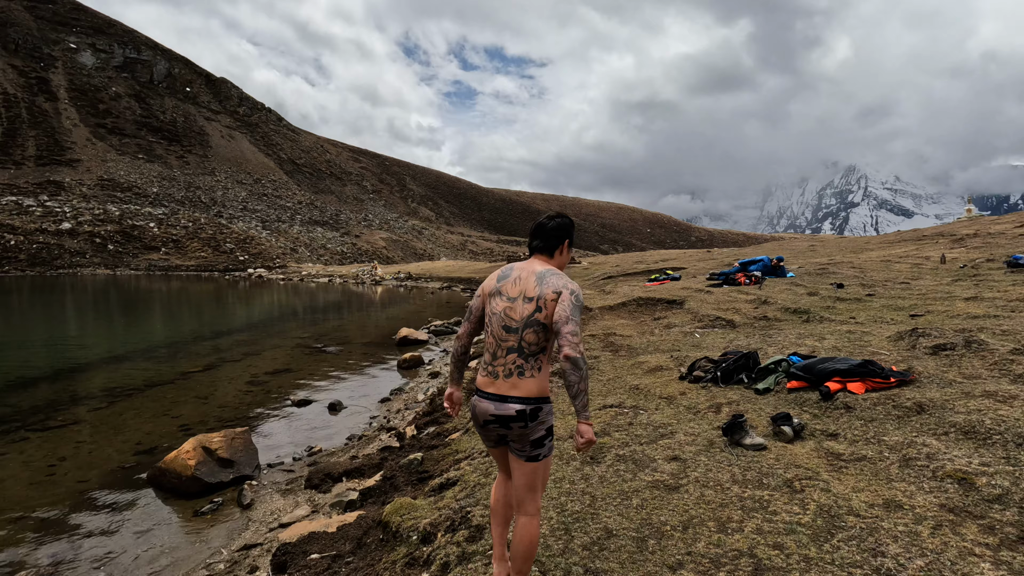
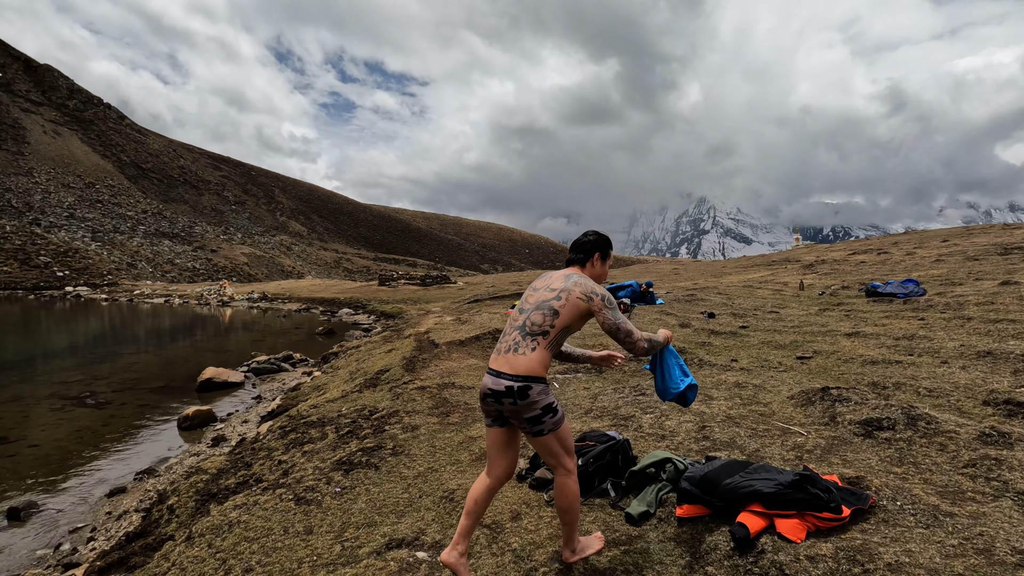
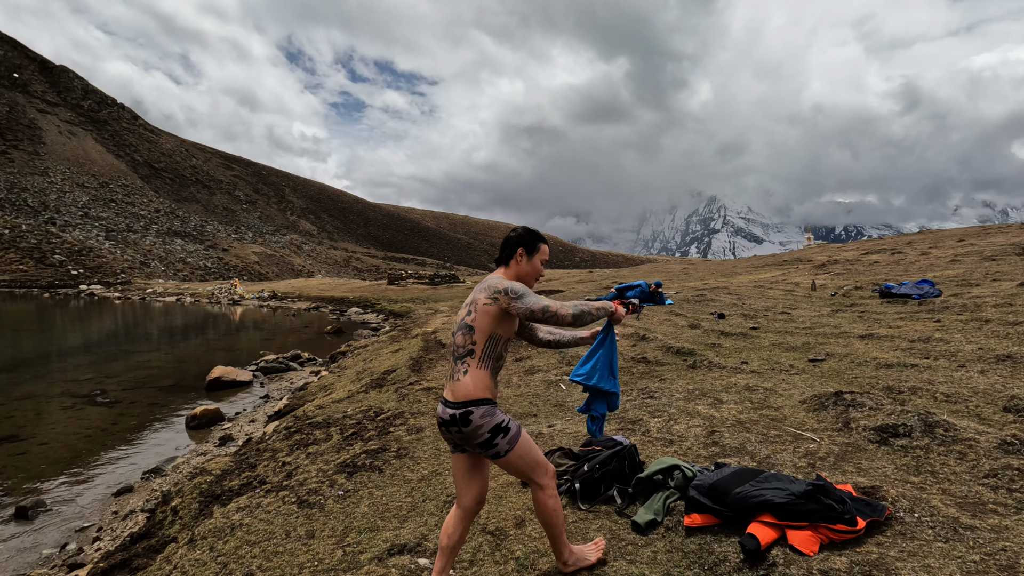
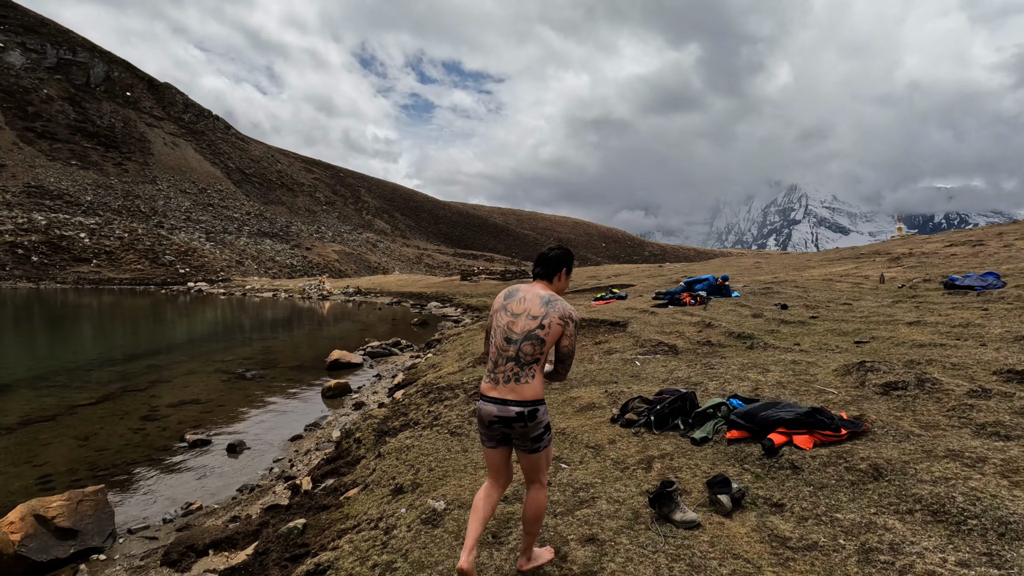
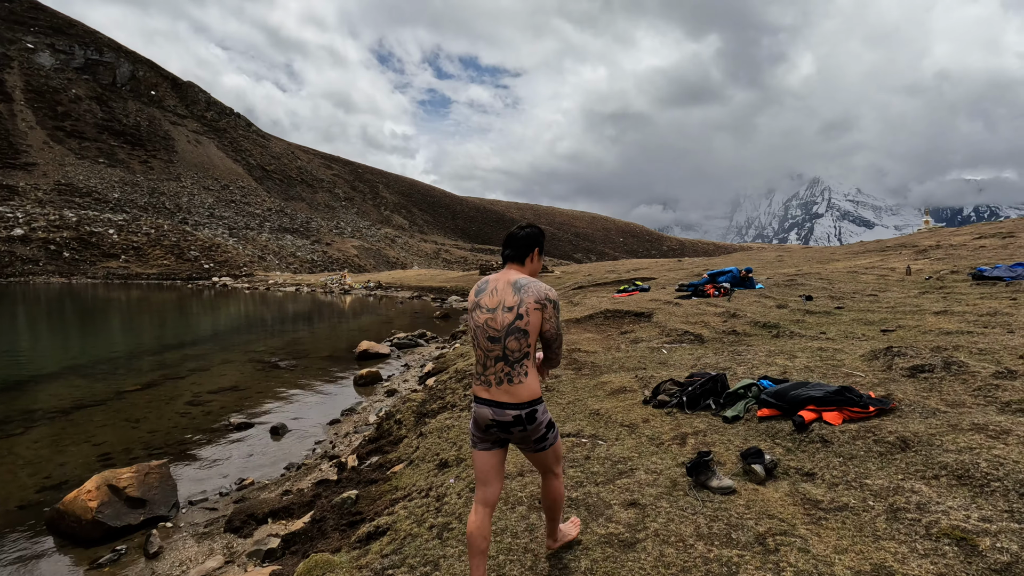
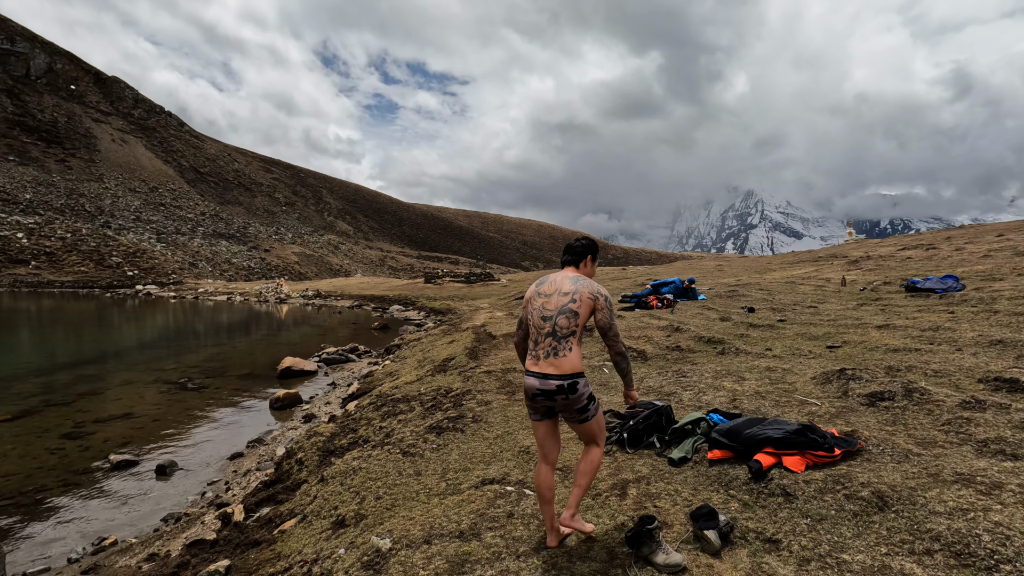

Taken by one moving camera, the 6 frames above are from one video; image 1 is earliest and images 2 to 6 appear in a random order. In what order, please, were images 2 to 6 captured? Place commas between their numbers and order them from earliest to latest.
5, 4, 6, 2, 3
